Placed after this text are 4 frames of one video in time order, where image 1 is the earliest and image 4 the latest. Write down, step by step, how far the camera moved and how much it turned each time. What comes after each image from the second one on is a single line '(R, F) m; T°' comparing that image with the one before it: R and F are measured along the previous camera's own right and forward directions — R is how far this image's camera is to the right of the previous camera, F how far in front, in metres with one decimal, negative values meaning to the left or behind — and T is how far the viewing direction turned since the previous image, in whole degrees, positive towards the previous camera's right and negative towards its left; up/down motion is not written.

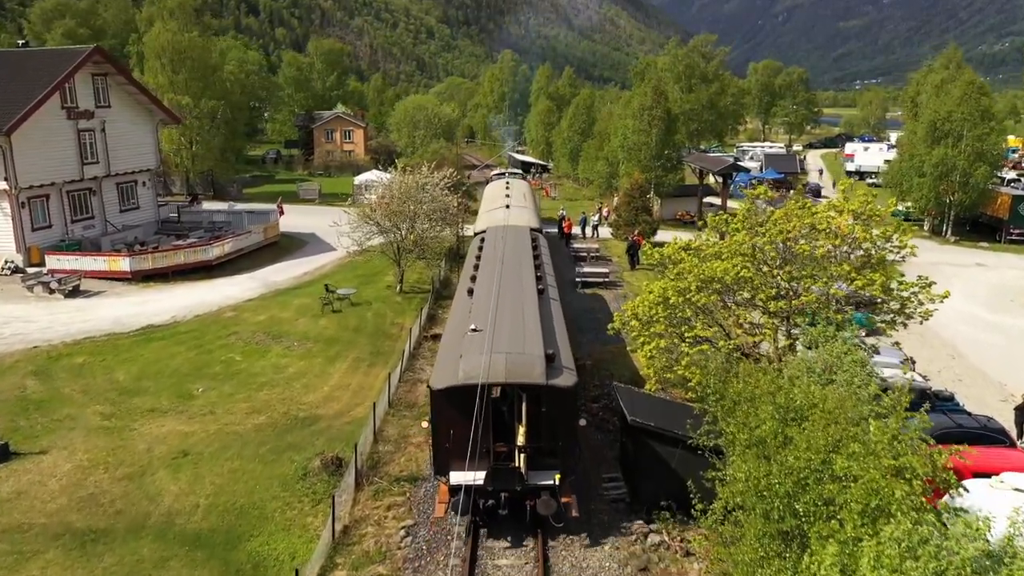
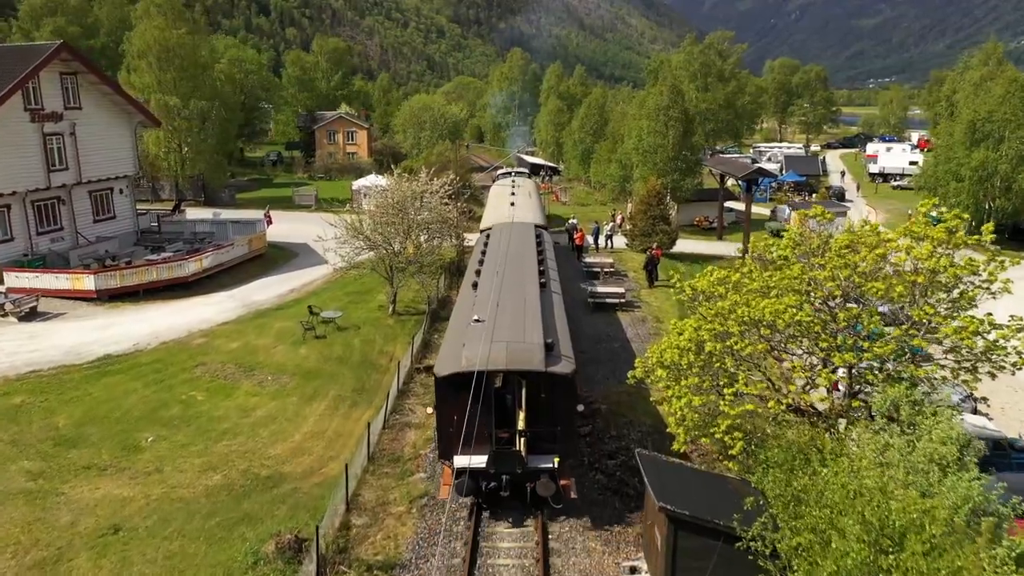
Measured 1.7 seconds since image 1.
(+0.2, +2.5) m; -1°
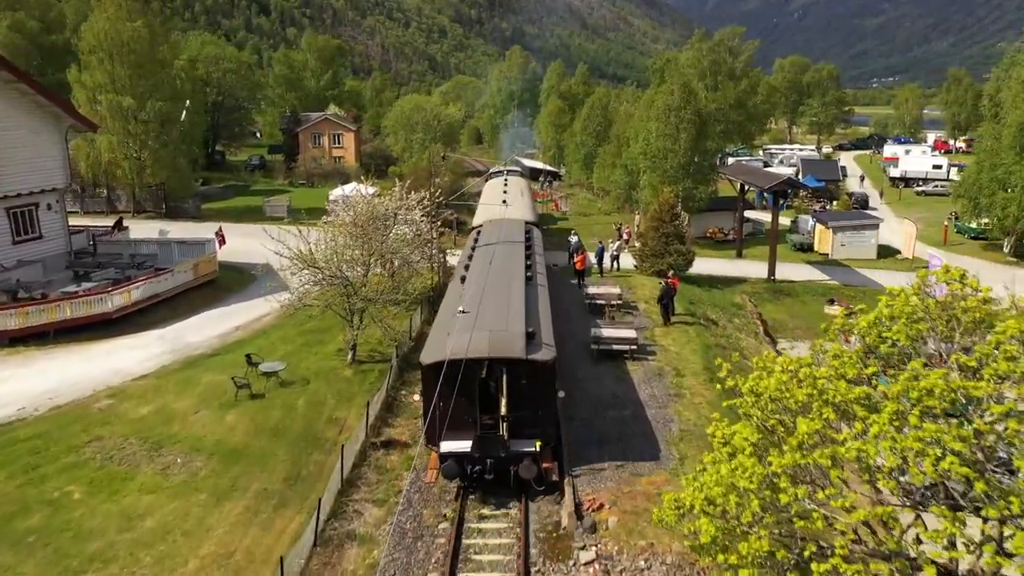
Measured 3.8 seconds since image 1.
(+0.4, +4.0) m; 0°
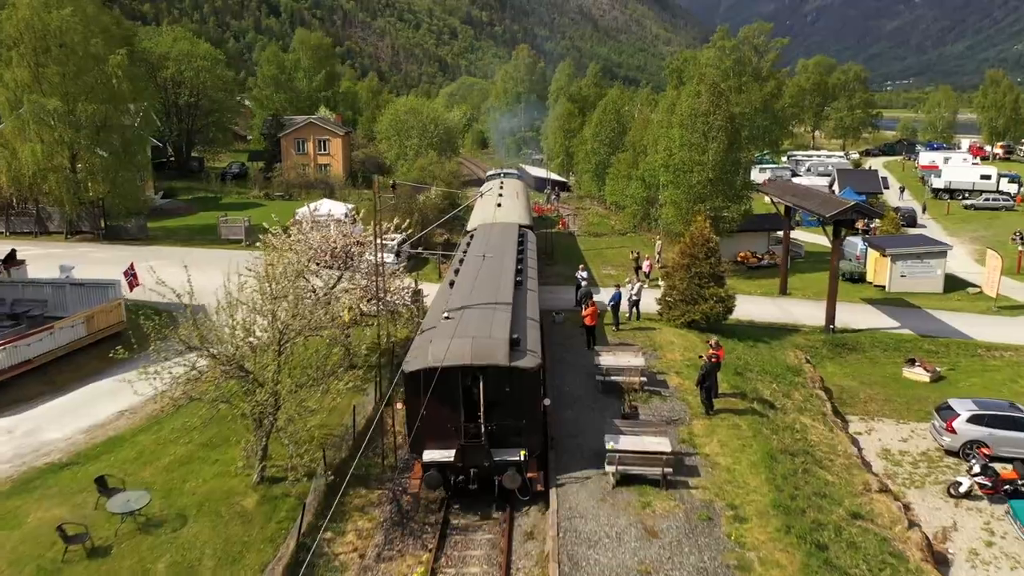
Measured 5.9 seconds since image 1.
(+0.5, +5.5) m; -1°
